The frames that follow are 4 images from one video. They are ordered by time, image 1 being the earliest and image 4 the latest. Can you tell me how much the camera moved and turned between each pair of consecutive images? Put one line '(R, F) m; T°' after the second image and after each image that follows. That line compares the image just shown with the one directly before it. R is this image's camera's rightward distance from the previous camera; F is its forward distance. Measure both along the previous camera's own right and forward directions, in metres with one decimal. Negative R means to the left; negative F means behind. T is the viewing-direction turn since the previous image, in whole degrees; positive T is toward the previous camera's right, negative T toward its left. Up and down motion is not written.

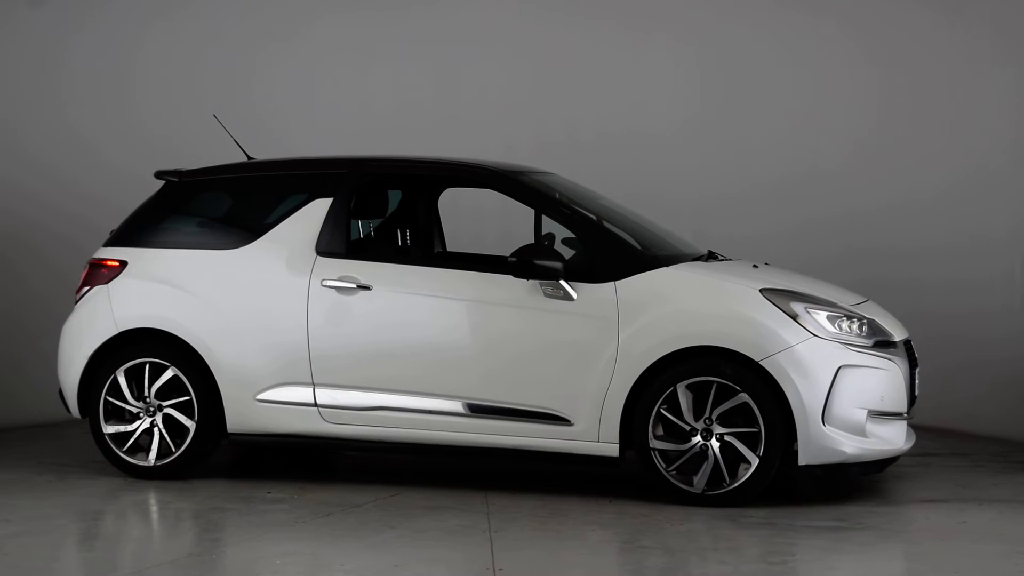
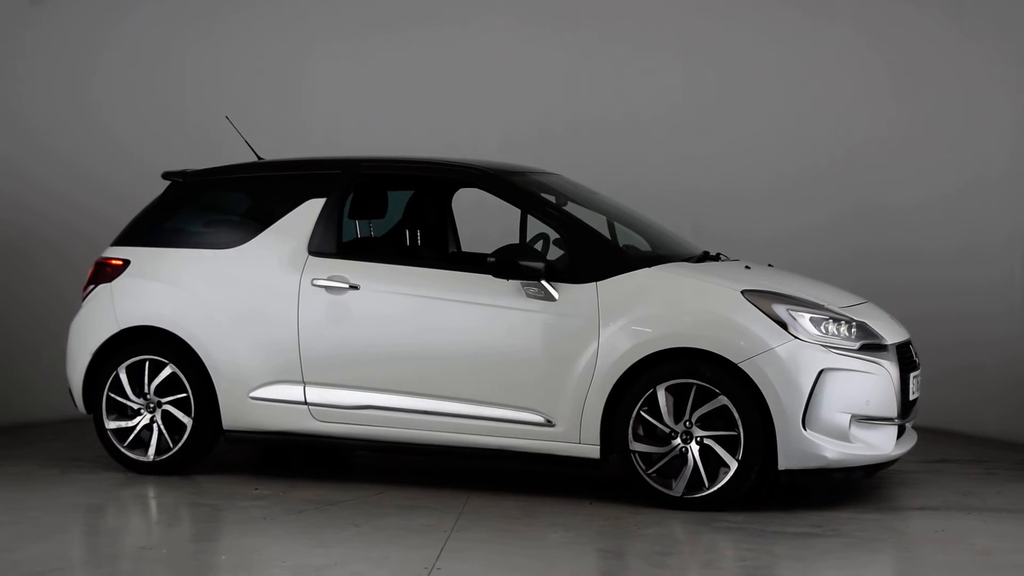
(+0.4, 0.0) m; -4°
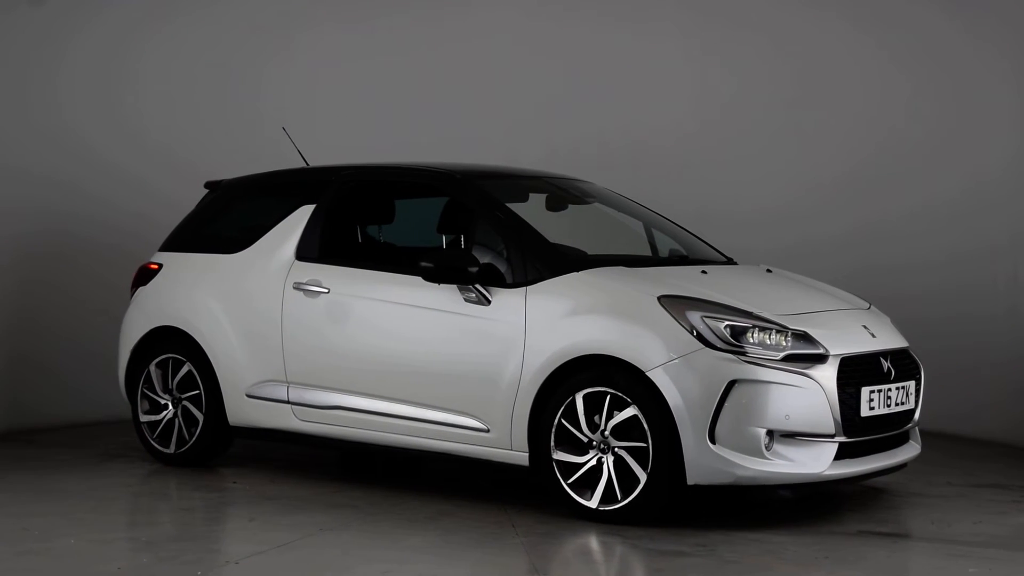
(+1.4, +0.2) m; -15°
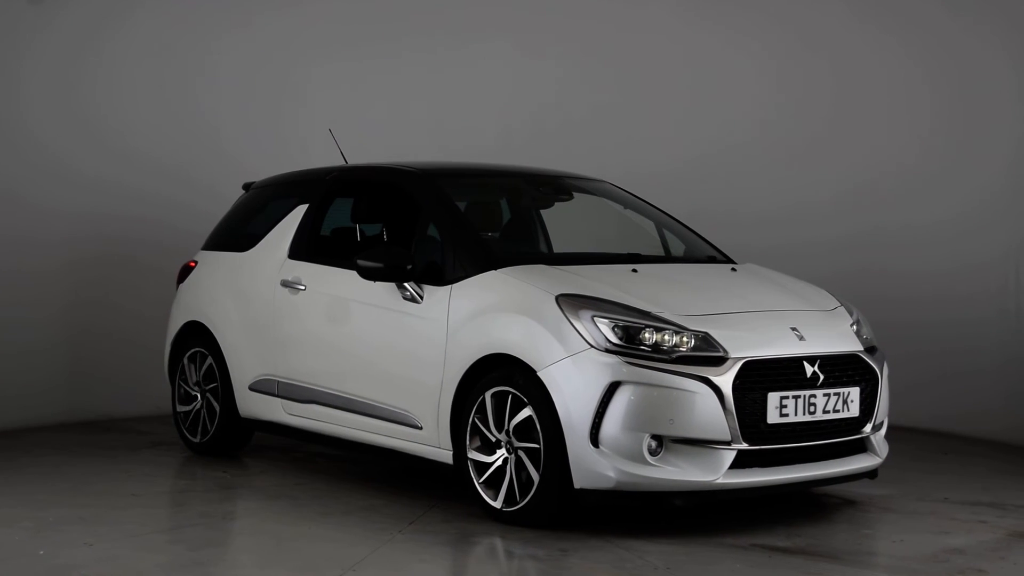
(+1.2, +0.1) m; -12°
